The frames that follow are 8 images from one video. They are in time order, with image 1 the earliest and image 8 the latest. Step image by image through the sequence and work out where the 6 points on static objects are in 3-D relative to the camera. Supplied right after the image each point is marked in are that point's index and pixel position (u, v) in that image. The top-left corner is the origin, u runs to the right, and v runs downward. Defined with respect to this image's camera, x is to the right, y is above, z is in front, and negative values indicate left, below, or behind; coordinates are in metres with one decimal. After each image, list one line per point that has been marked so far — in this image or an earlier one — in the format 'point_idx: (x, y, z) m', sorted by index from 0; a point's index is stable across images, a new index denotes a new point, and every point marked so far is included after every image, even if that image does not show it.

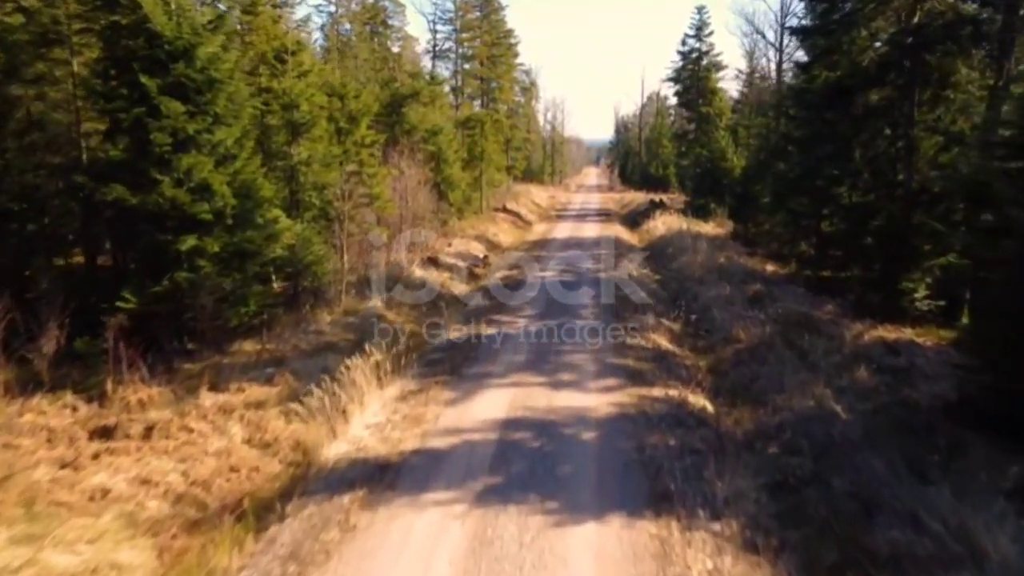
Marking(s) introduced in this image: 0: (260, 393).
0: (-3.8, -1.6, +12.3) m
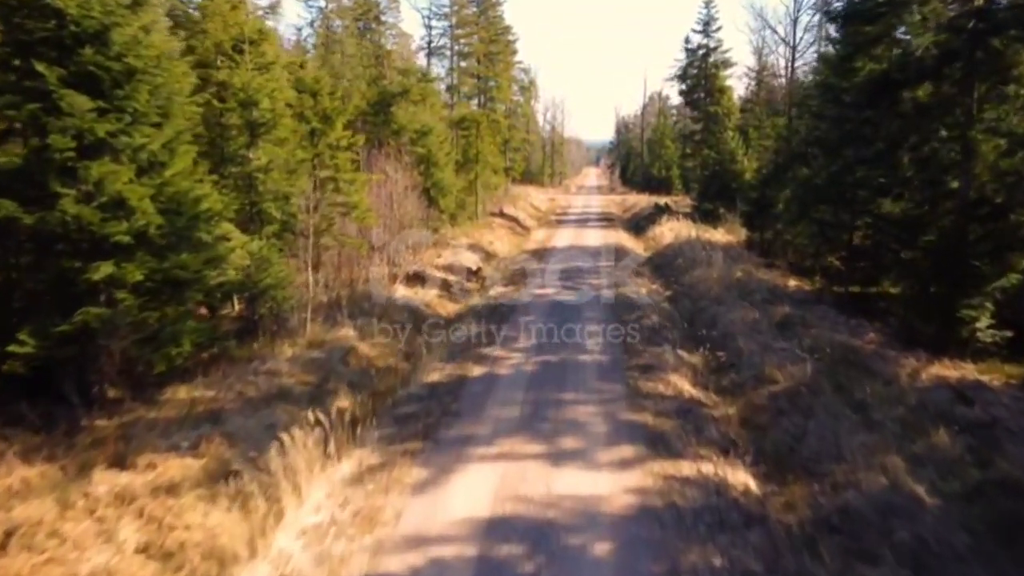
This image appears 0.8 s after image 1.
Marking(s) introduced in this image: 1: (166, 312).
0: (-4.0, -2.2, +9.6) m
1: (-5.8, -0.4, +13.5) m
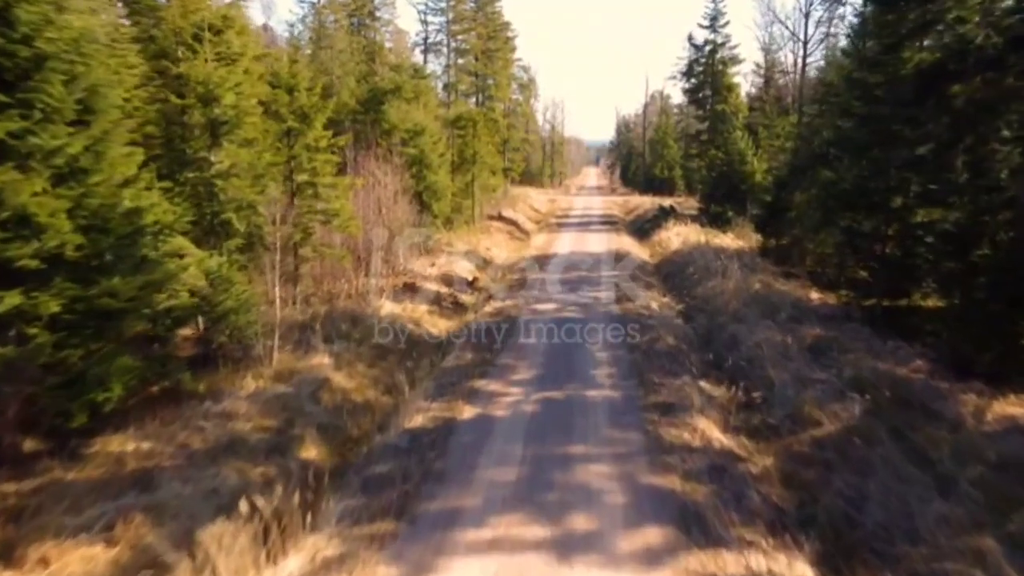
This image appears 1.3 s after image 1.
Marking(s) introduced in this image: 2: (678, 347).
0: (-4.0, -2.6, +7.5) m
1: (-5.9, -0.8, +11.4) m
2: (+3.5, -1.2, +17.2) m
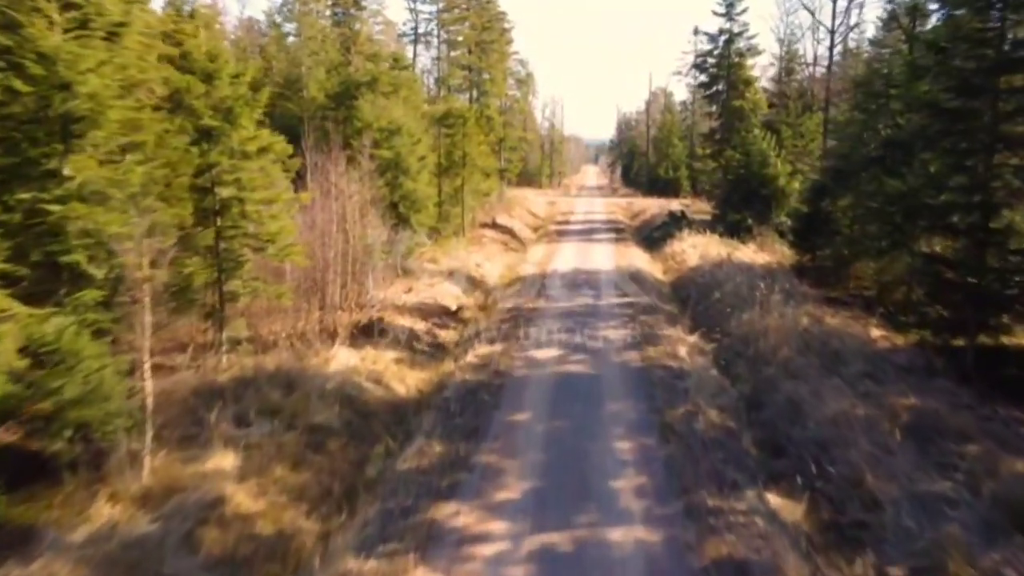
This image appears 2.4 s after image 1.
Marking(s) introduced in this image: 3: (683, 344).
0: (-4.2, -3.5, +2.9) m
1: (-6.1, -1.8, +6.8) m
2: (+3.3, -2.1, +12.6) m
3: (+3.9, -1.3, +18.3) m
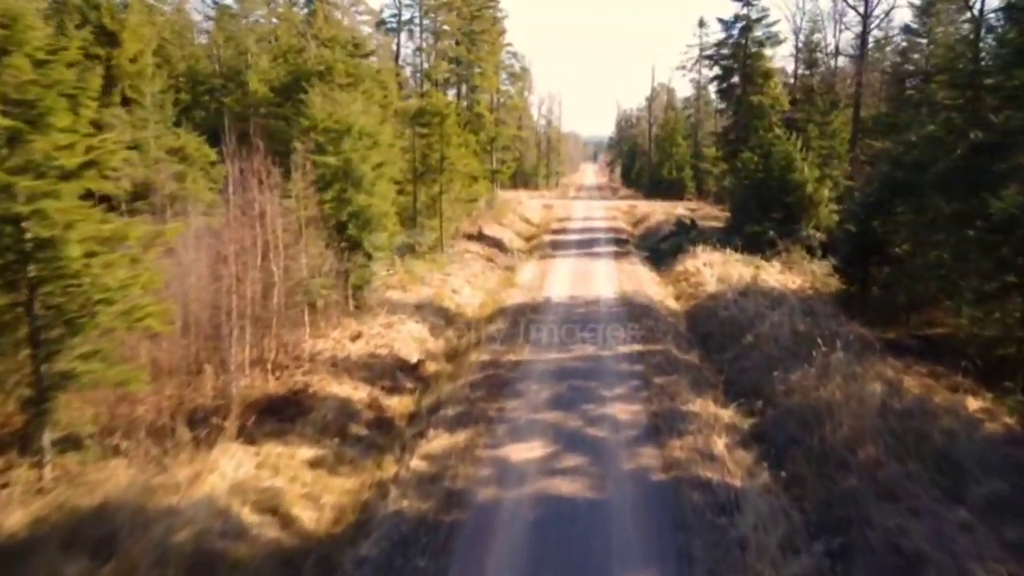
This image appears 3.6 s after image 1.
0: (-4.7, -4.6, -2.2) m
1: (-6.5, -2.8, +1.6) m
2: (+2.8, -3.2, +7.5) m
3: (+3.4, -2.3, +13.2) m
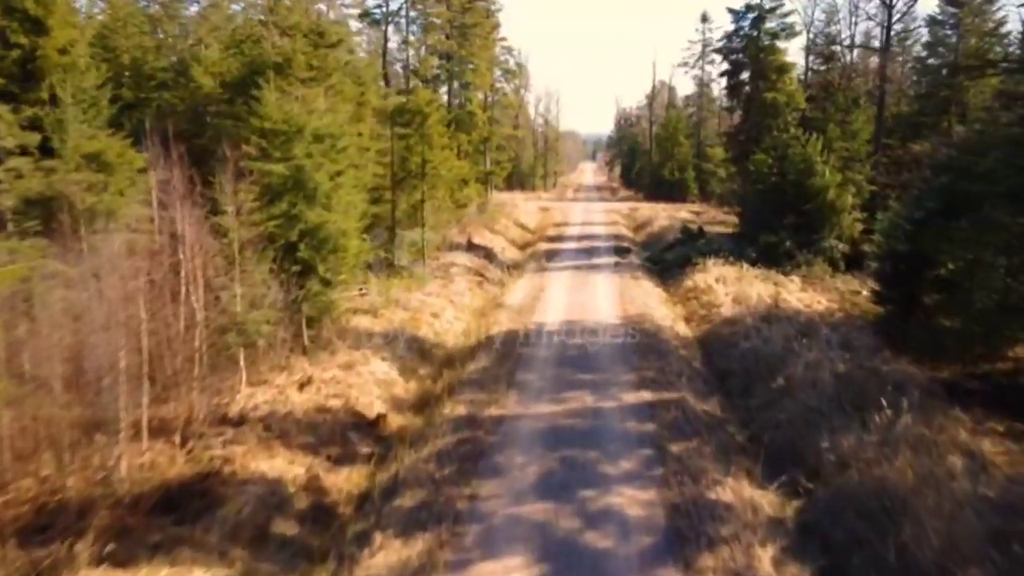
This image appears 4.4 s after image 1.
0: (-5.0, -5.3, -5.5) m
1: (-6.8, -3.5, -1.6) m
2: (+2.5, -3.9, +4.2) m
3: (+3.1, -3.0, +9.9) m
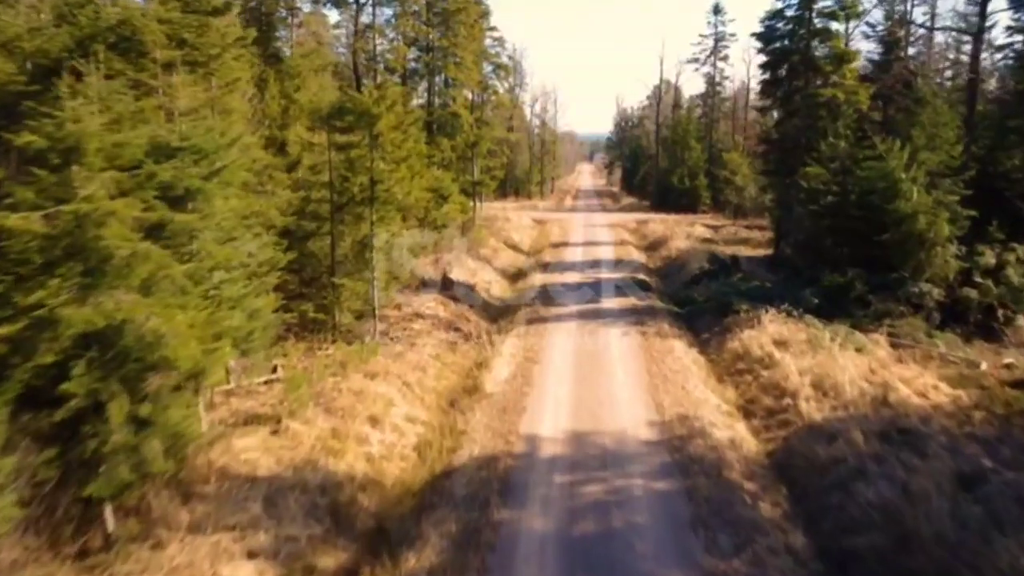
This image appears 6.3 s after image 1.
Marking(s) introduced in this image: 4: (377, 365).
0: (-5.3, -7.0, -13.2) m
1: (-7.1, -5.2, -9.4) m
2: (+2.2, -5.6, -3.5) m
3: (+2.7, -4.7, +2.2) m
4: (-3.0, -1.7, +18.3) m
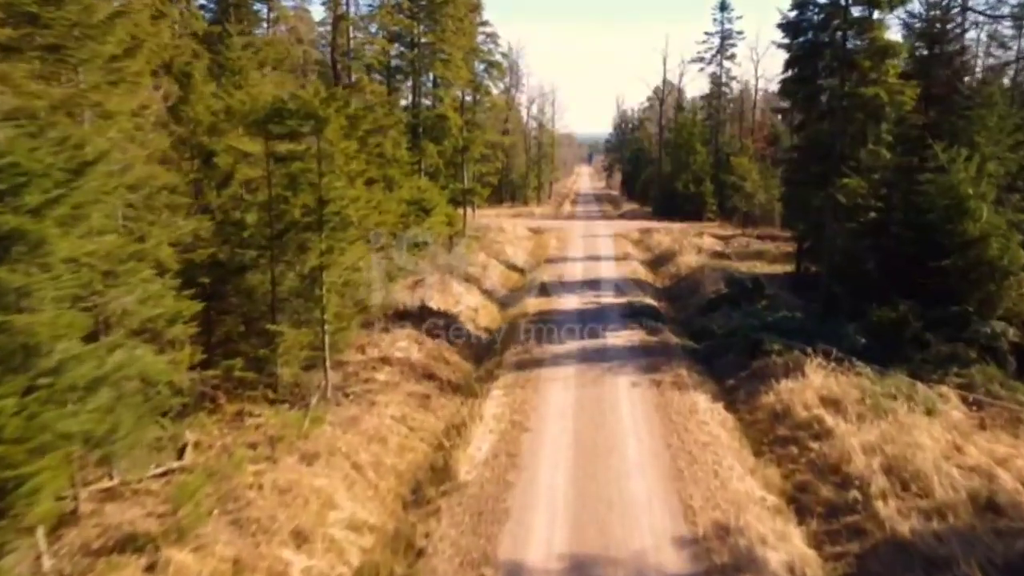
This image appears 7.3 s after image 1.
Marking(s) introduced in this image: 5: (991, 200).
0: (-5.5, -7.8, -17.3) m
1: (-7.4, -6.1, -13.5) m
2: (+1.9, -6.5, -7.6) m
3: (+2.4, -5.6, -1.9) m
4: (-3.4, -2.6, +14.3) m
5: (+11.5, +2.2, +19.5) m
